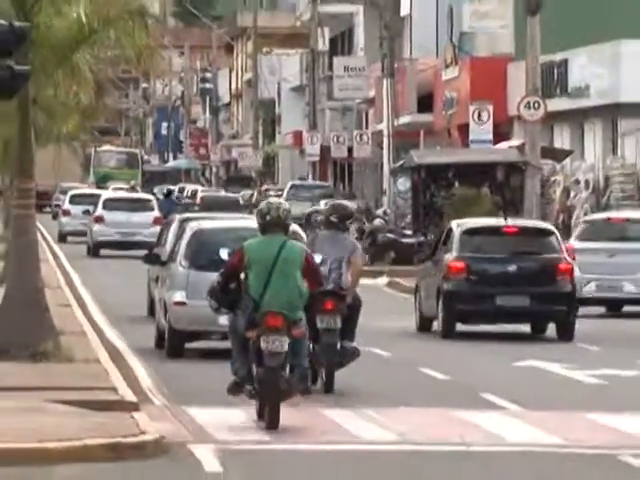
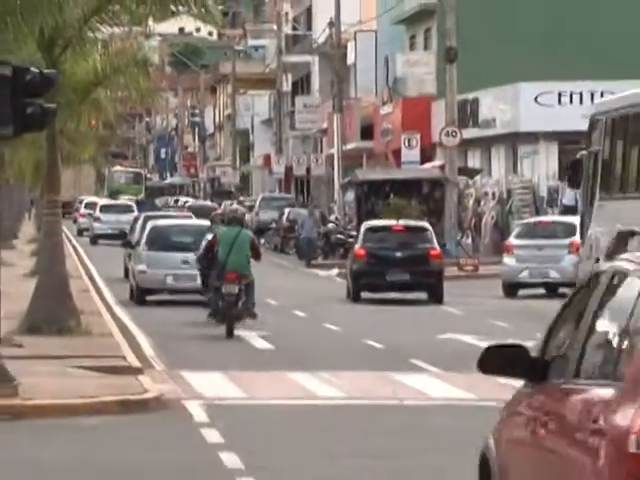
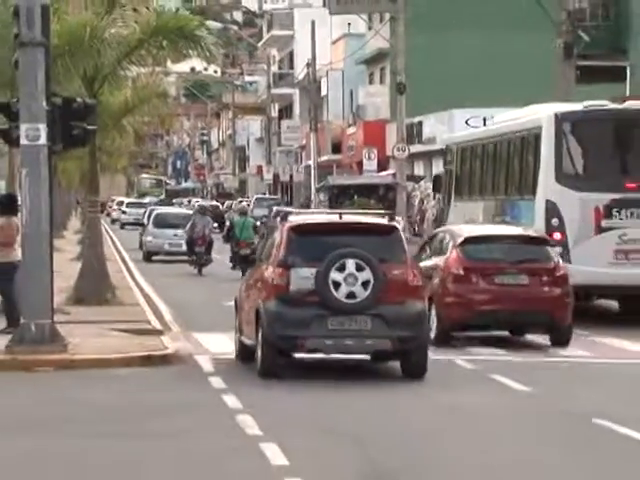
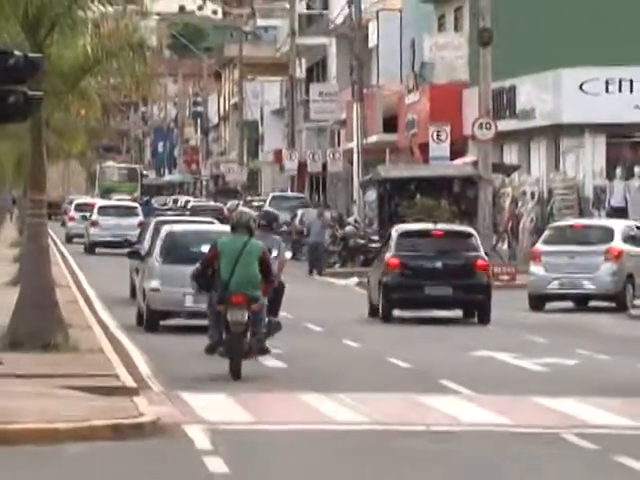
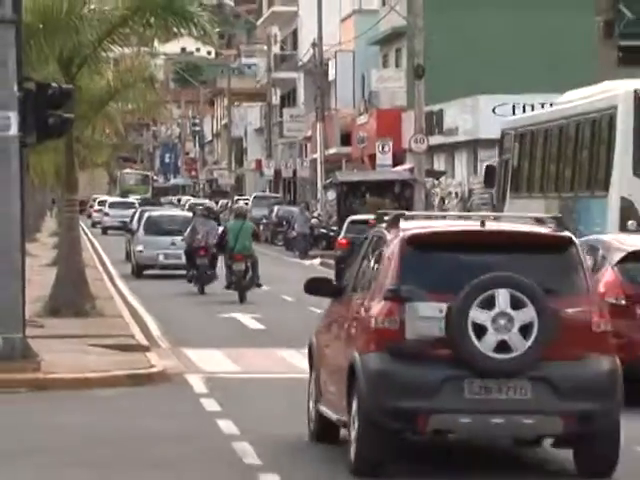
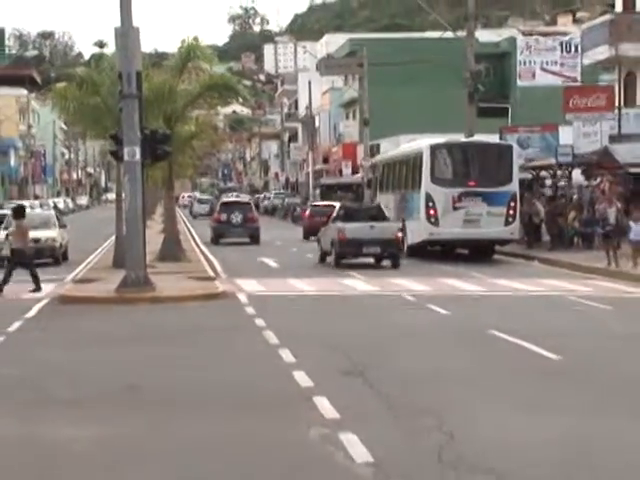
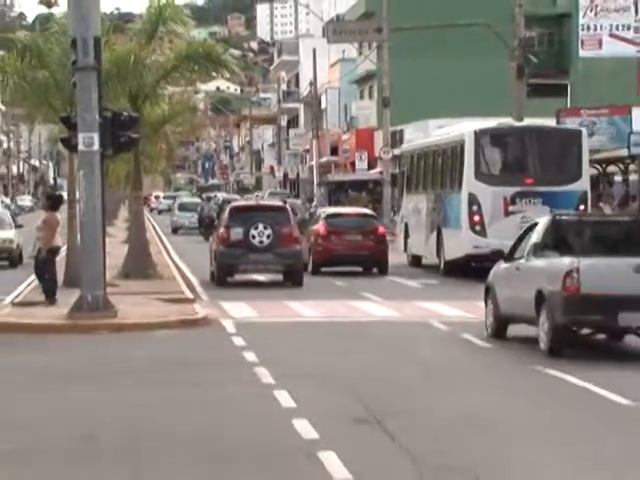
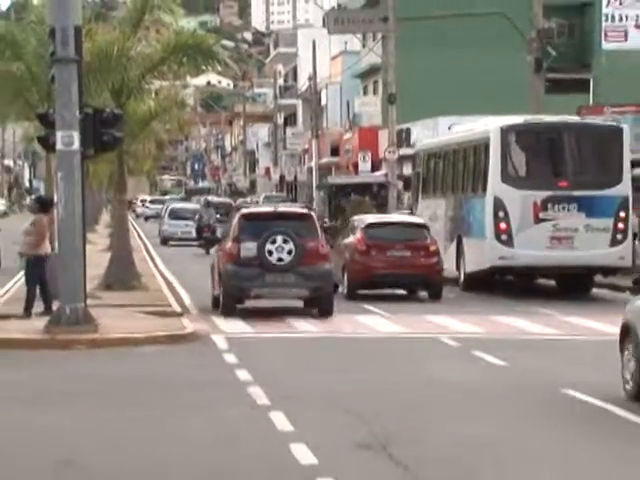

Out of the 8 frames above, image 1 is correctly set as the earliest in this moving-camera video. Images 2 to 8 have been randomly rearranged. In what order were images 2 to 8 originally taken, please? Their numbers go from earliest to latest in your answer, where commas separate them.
4, 2, 5, 3, 8, 7, 6
